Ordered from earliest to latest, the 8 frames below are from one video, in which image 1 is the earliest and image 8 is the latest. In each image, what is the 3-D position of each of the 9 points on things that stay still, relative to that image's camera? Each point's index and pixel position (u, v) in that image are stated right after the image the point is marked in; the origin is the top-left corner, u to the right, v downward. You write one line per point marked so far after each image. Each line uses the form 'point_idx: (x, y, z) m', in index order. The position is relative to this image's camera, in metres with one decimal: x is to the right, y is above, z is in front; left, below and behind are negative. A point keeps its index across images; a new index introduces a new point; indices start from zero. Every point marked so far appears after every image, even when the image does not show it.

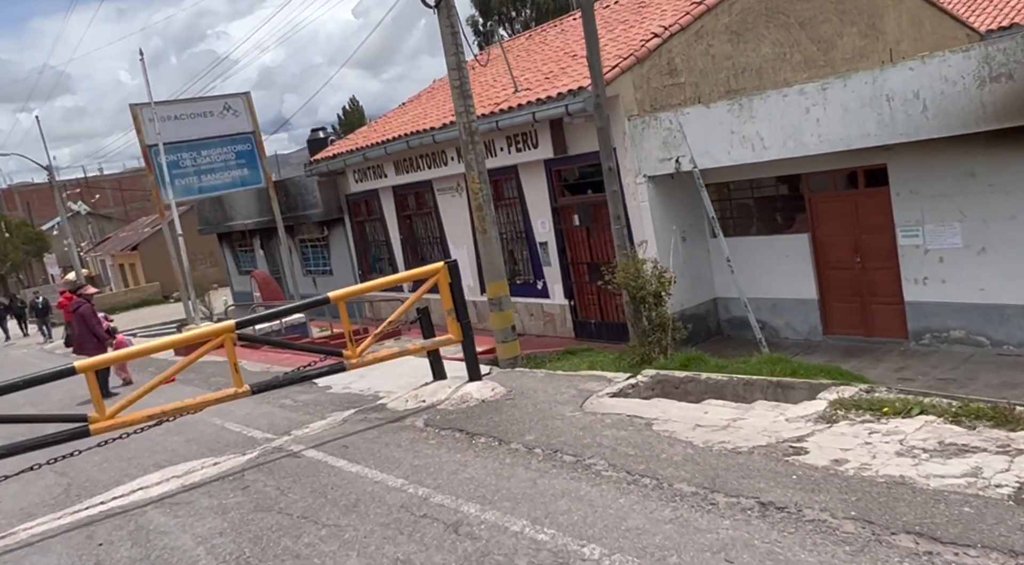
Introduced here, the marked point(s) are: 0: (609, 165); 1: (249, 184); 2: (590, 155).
0: (+1.1, +1.2, +10.1) m
1: (-4.8, +1.7, +17.0) m
2: (+1.1, +1.7, +12.7) m
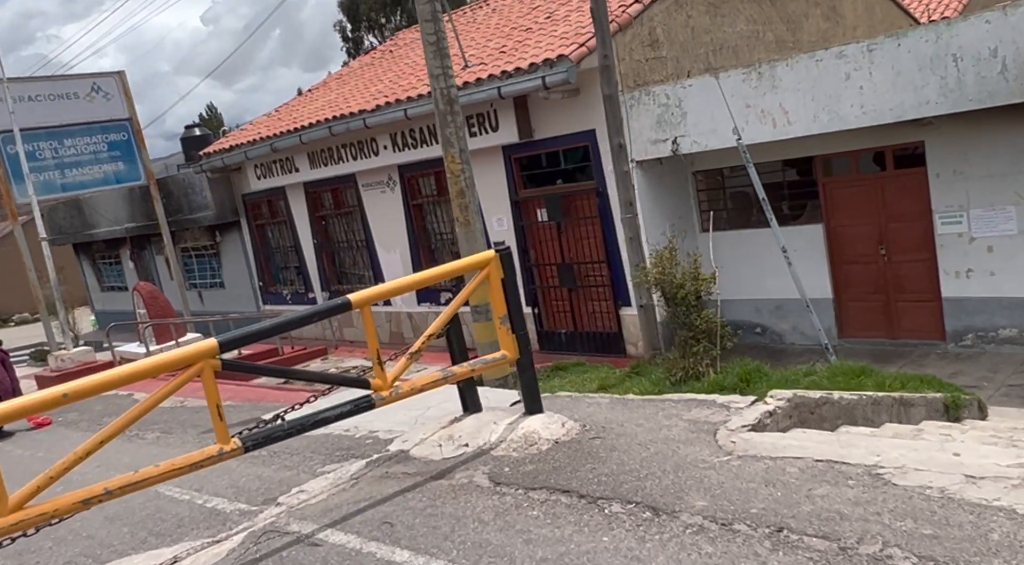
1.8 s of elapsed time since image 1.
0: (+1.0, +1.2, +8.3) m
1: (-5.8, +1.5, +14.4) m
2: (+0.6, +1.7, +11.0) m
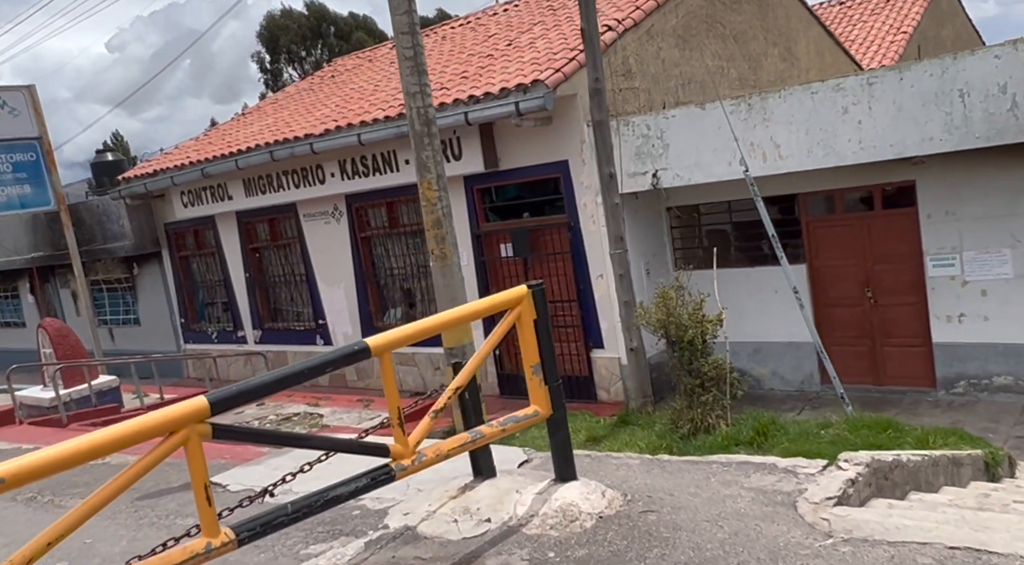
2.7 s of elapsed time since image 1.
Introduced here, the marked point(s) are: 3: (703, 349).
0: (+0.8, +0.9, +7.7) m
1: (-6.5, +1.0, +13.1) m
2: (+0.2, +1.2, +10.3) m
3: (+1.4, -0.5, +6.7) m
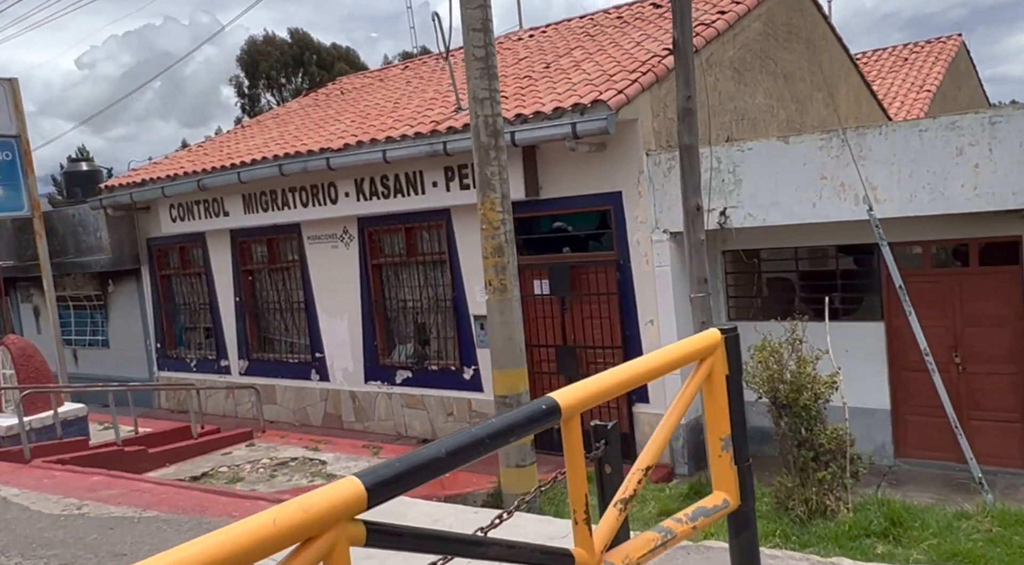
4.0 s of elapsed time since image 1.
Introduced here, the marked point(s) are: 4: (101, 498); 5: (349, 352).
0: (+1.3, +0.6, +6.7) m
1: (-6.2, +0.8, +11.8) m
2: (+0.6, +0.8, +9.3) m
3: (+1.9, -0.8, +5.7) m
4: (-3.2, -1.7, +7.5) m
5: (-2.1, -0.9, +12.1) m
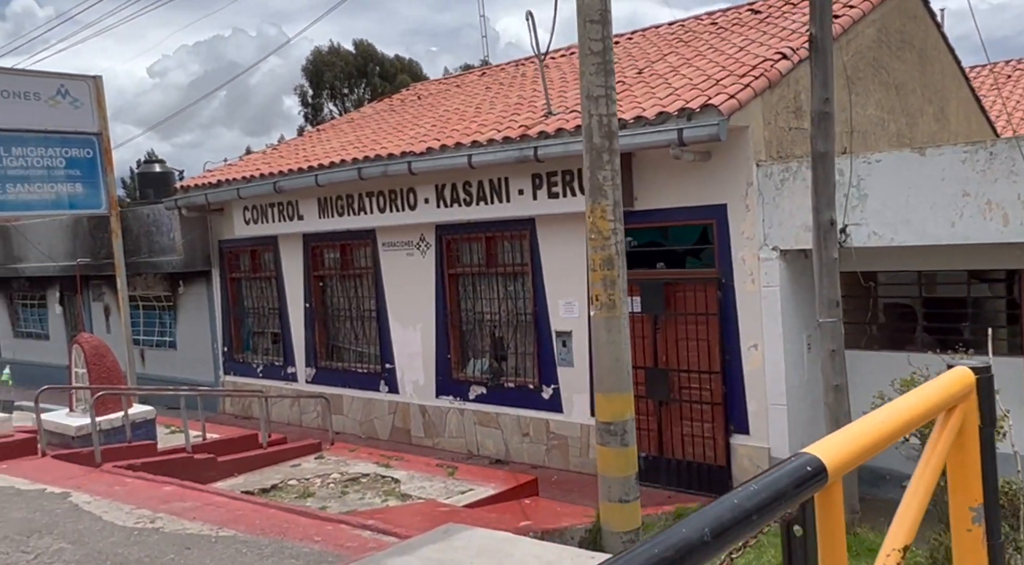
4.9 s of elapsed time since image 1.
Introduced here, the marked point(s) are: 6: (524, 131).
0: (+2.1, +0.4, +6.0) m
1: (-5.2, +0.8, +11.6) m
2: (+1.5, +0.6, +8.6) m
3: (+2.5, -1.0, +5.0) m
4: (-2.5, -1.7, +7.0) m
5: (-1.1, -1.0, +11.6) m
6: (+0.1, +1.6, +10.1) m
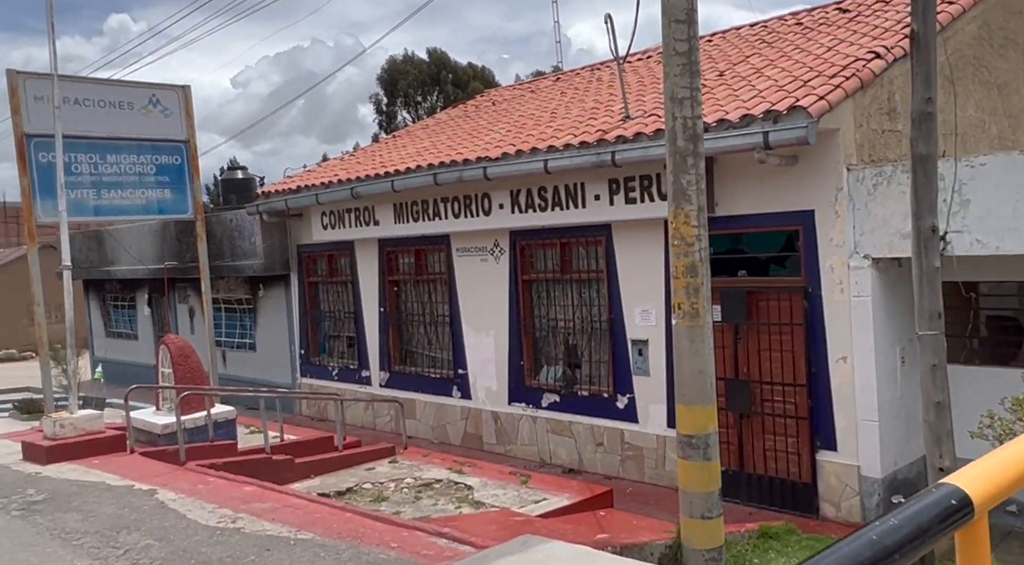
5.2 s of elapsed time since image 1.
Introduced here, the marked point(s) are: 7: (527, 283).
0: (+2.6, +0.3, +5.7) m
1: (-4.2, +0.8, +11.8) m
2: (+2.2, +0.5, +8.4) m
3: (+2.9, -1.0, +4.7) m
4: (-1.9, -1.7, +7.0) m
5: (-0.2, -1.1, +11.6) m
6: (+0.9, +1.6, +9.9) m
7: (+0.2, 0.0, +11.1) m
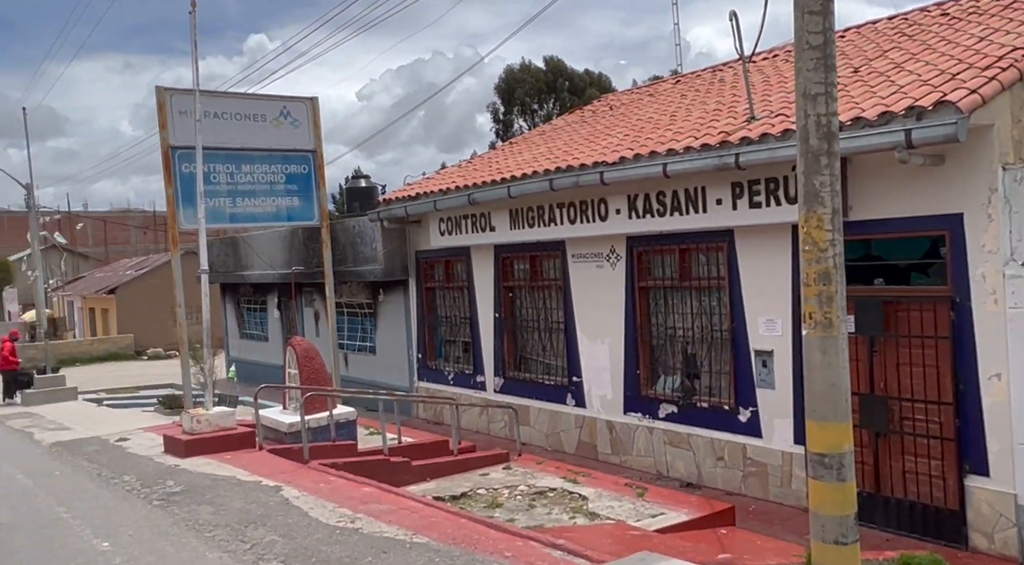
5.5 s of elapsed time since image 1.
0: (+3.2, +0.3, +5.1) m
1: (-2.8, +0.8, +12.0) m
2: (+3.2, +0.5, +7.8) m
3: (+3.4, -1.1, +4.0) m
4: (-1.1, -1.8, +7.0) m
5: (+1.2, -1.2, +11.3) m
6: (+2.2, +1.5, +9.5) m
7: (+1.5, -0.1, +10.8) m
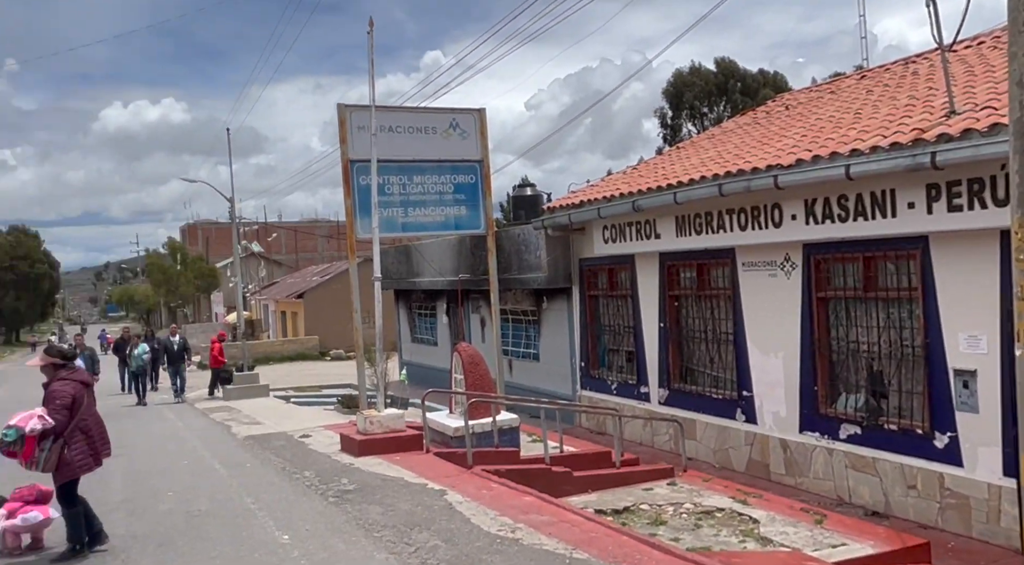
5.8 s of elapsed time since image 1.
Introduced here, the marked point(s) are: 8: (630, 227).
0: (+4.1, +0.2, +4.1) m
1: (-0.7, +0.7, +11.9) m
2: (+4.5, +0.4, +6.8) m
3: (+4.0, -1.1, +3.0) m
4: (+0.1, -1.8, +6.7) m
5: (+3.1, -1.3, +10.5) m
6: (+3.7, +1.4, +8.6) m
7: (+3.3, -0.2, +9.9) m
8: (+1.6, +0.8, +12.6) m
